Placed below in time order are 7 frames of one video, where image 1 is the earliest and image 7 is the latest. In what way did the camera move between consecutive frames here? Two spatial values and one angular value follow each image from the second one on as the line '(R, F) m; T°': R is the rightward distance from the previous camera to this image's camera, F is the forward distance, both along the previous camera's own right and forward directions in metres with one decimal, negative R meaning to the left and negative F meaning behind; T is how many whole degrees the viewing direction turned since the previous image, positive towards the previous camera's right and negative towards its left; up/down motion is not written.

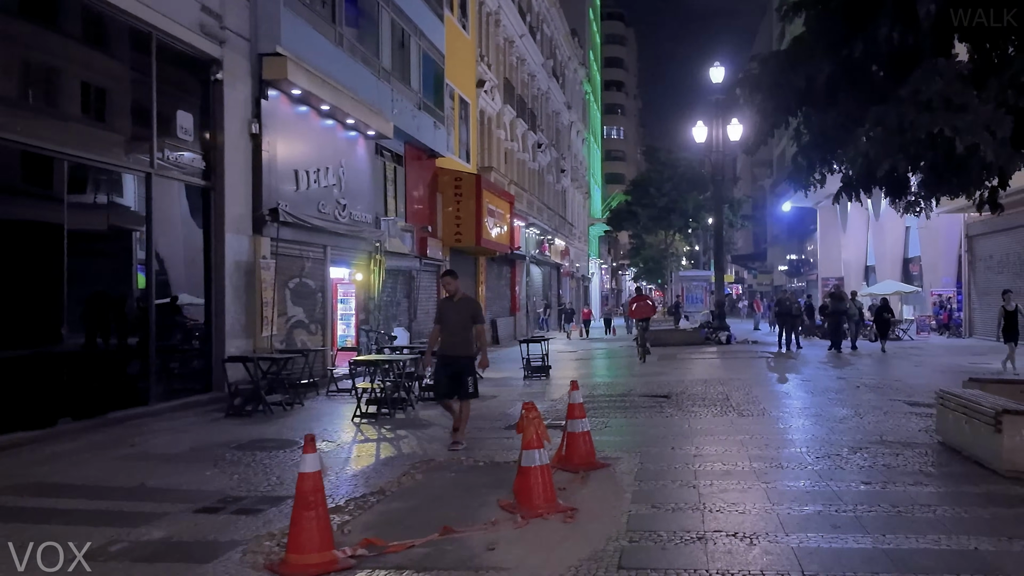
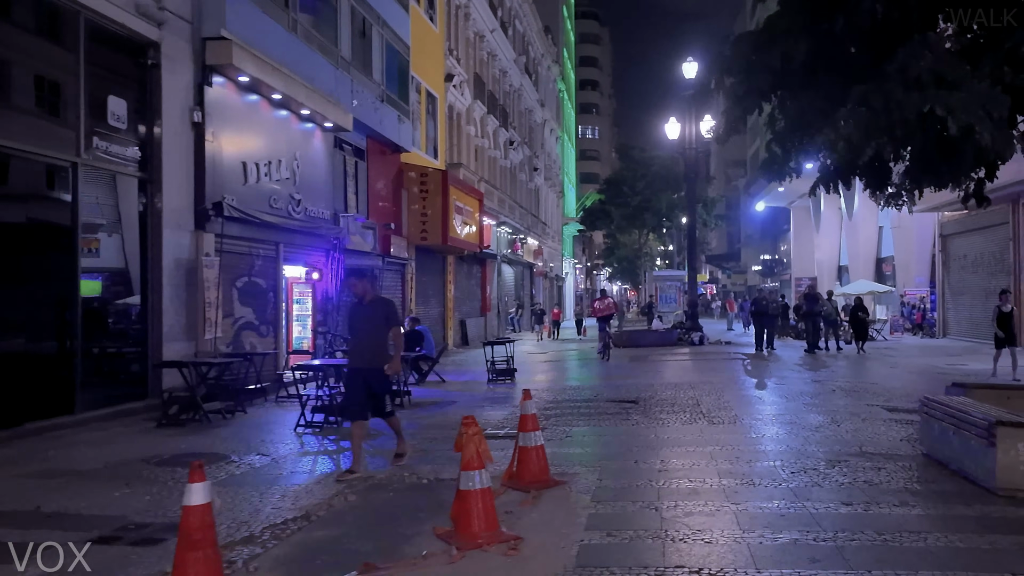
(+0.2, +0.7) m; +2°
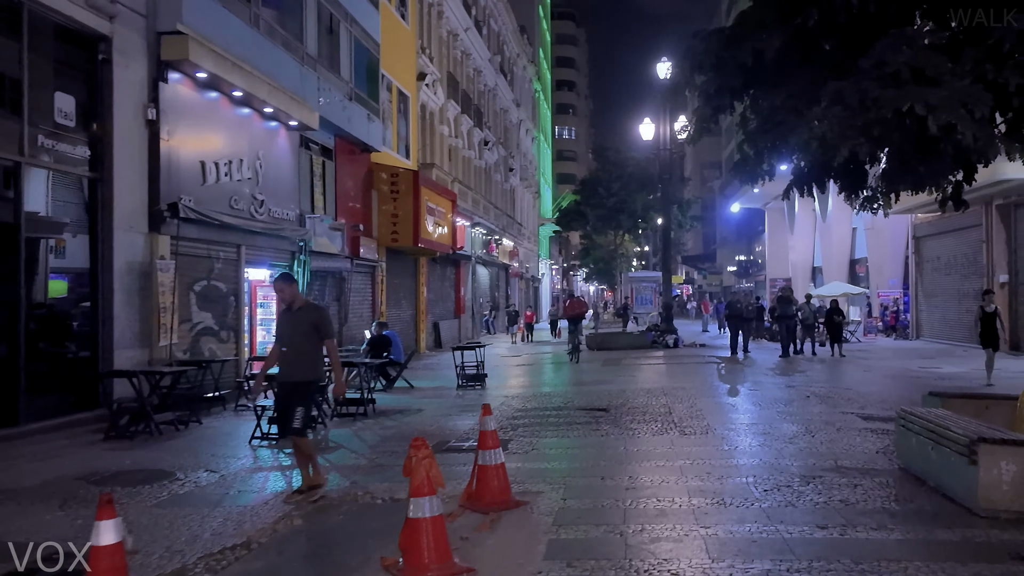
(+0.1, +0.3) m; +2°
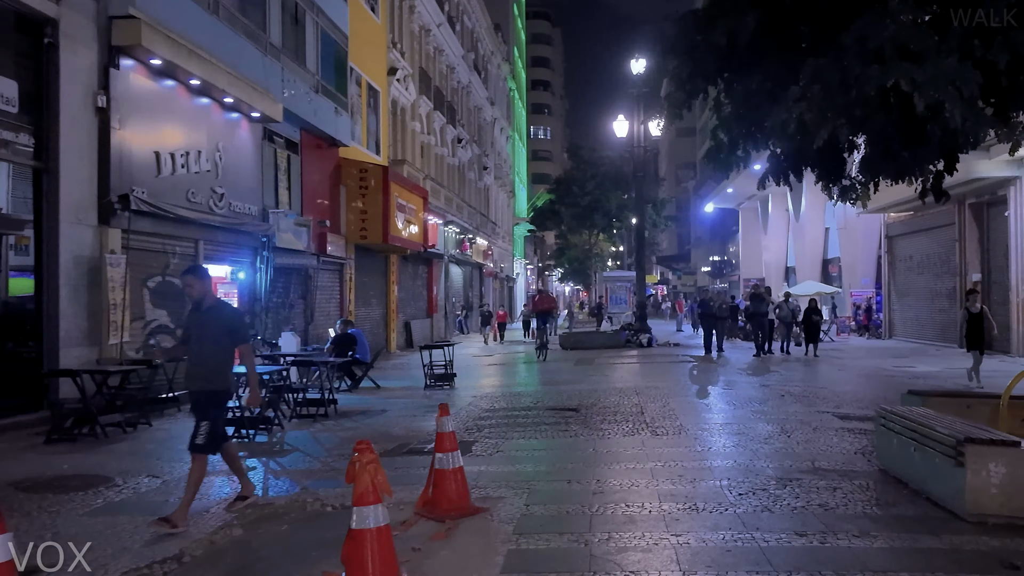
(+0.1, +0.4) m; +2°
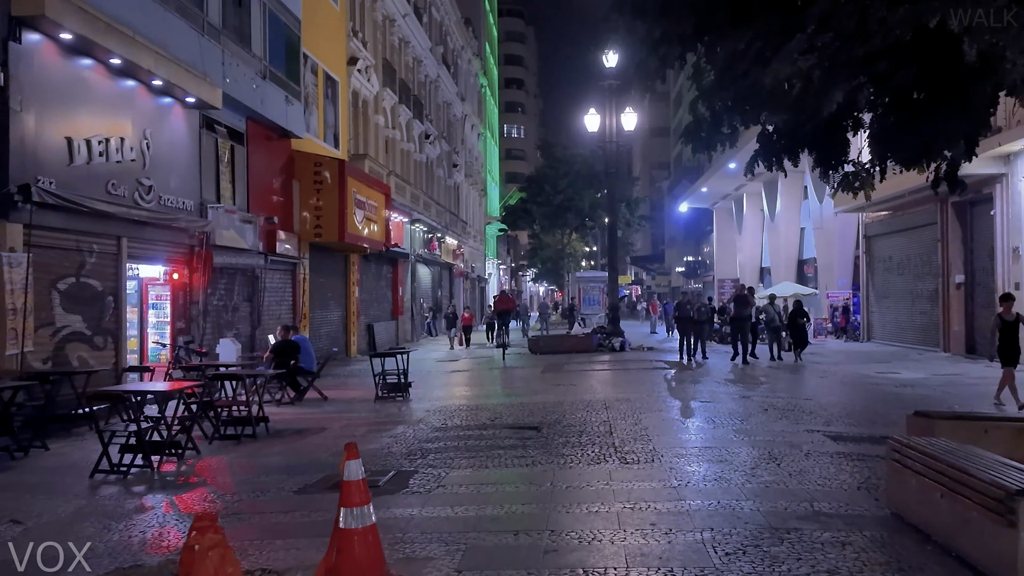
(+0.2, +1.1) m; +2°
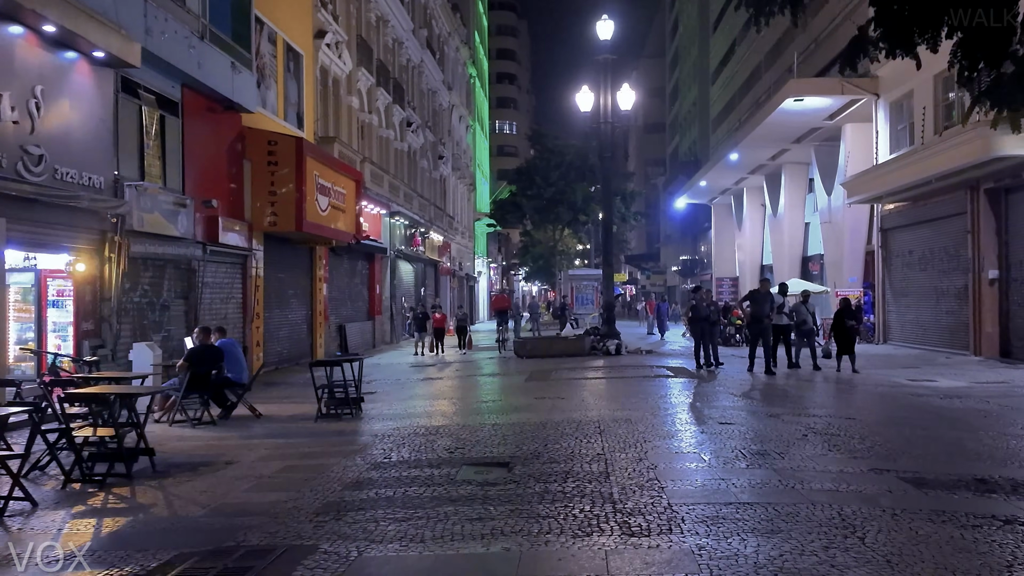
(+0.3, +2.2) m; 0°
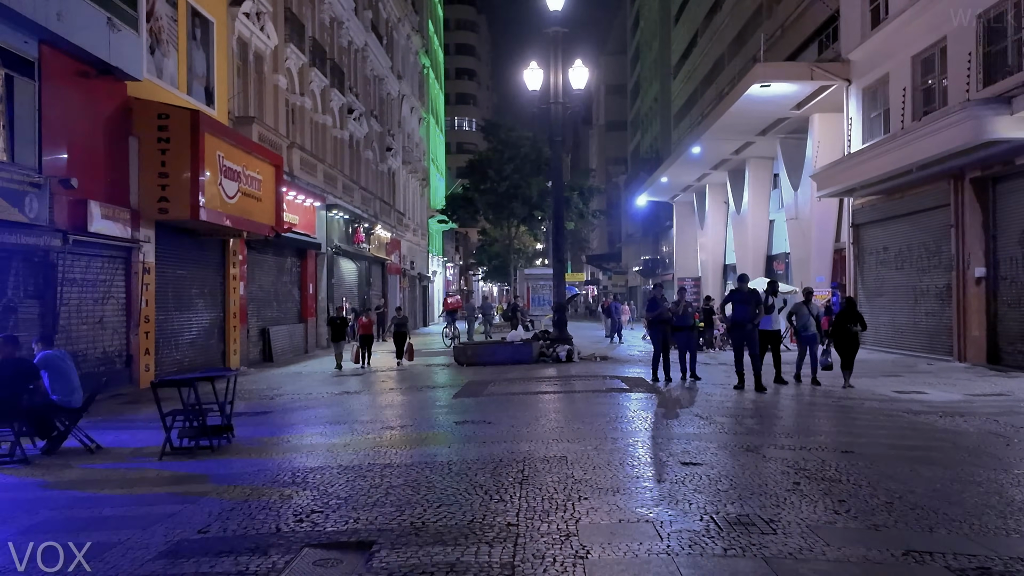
(+0.5, +2.1) m; +3°
